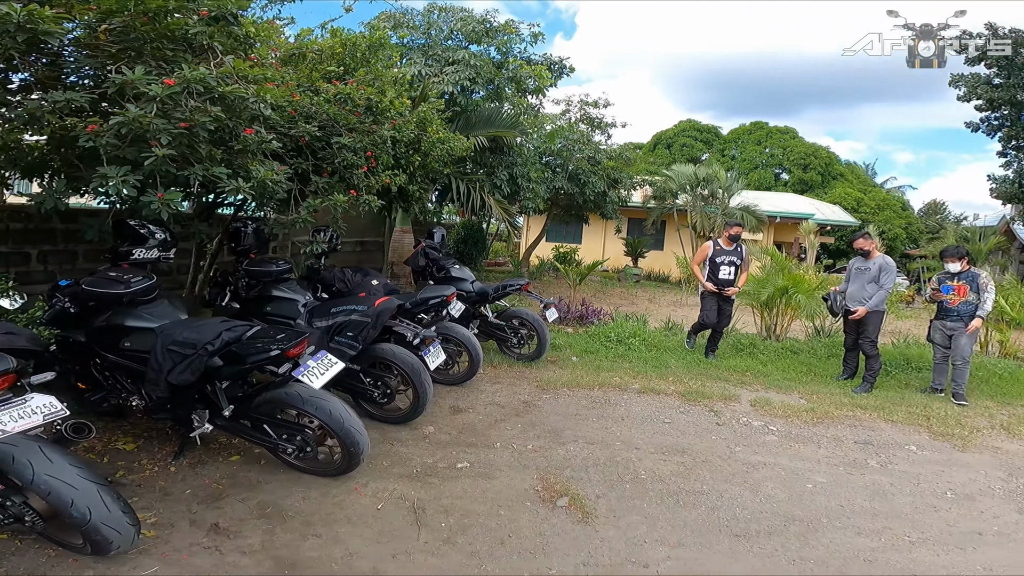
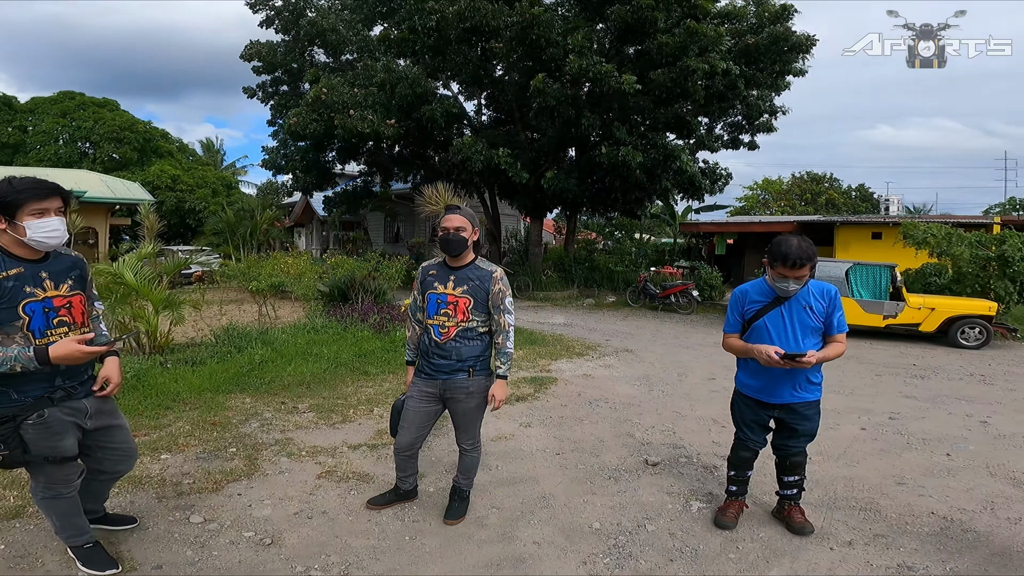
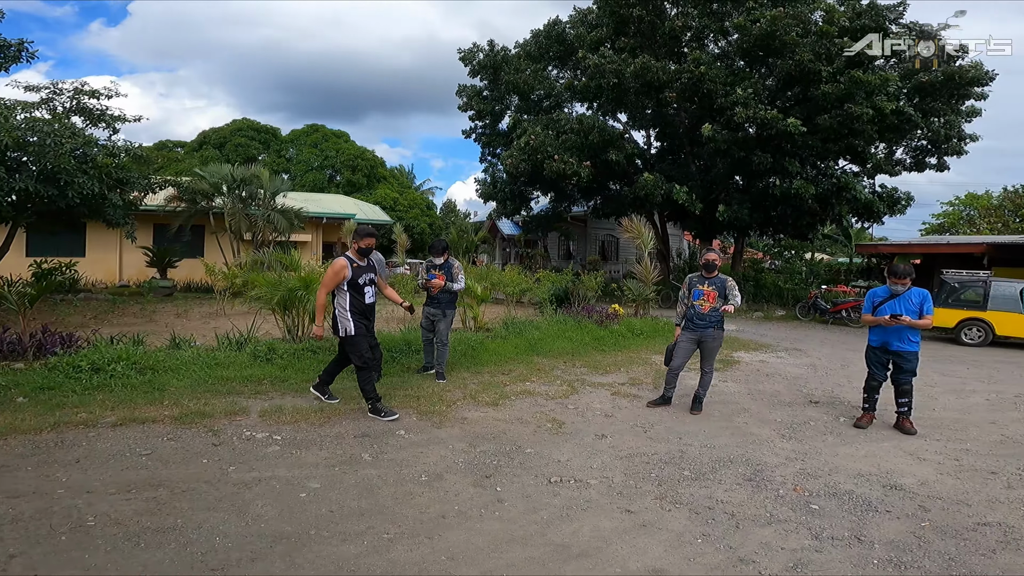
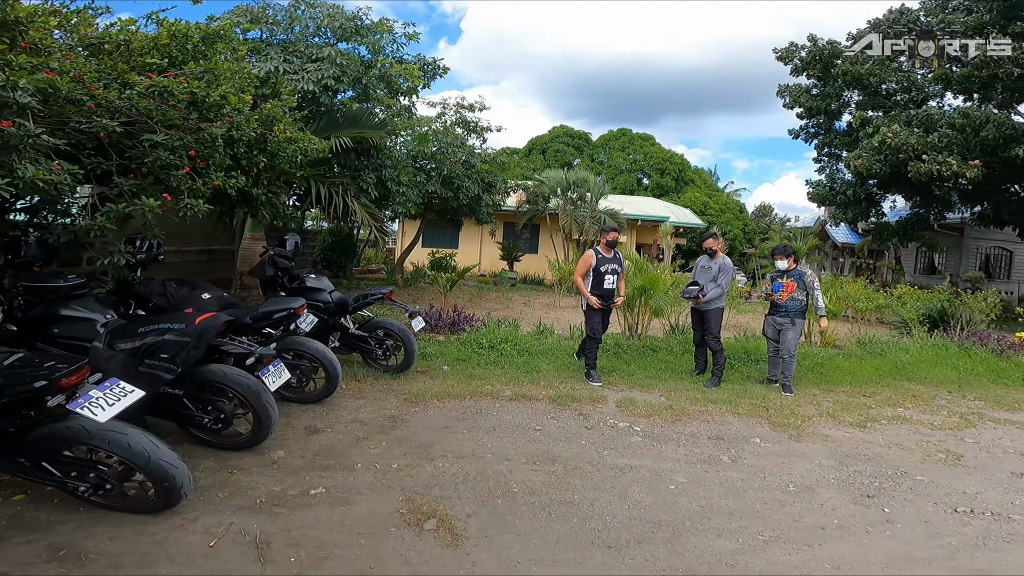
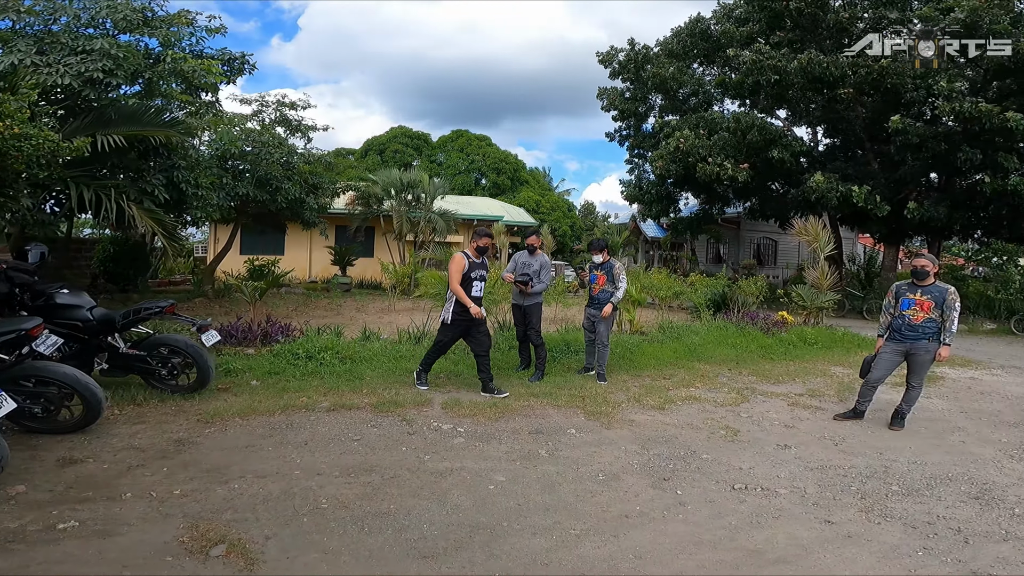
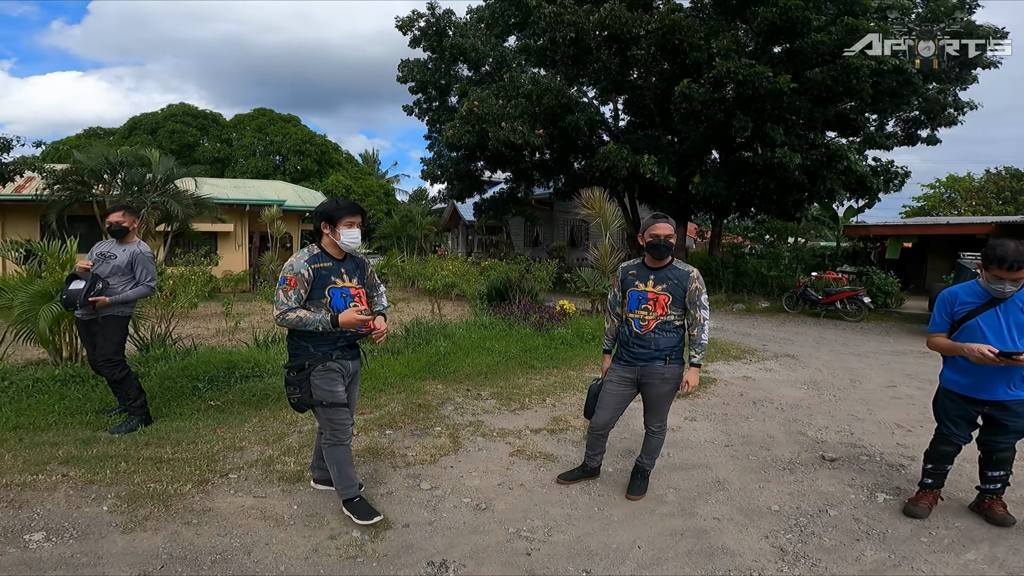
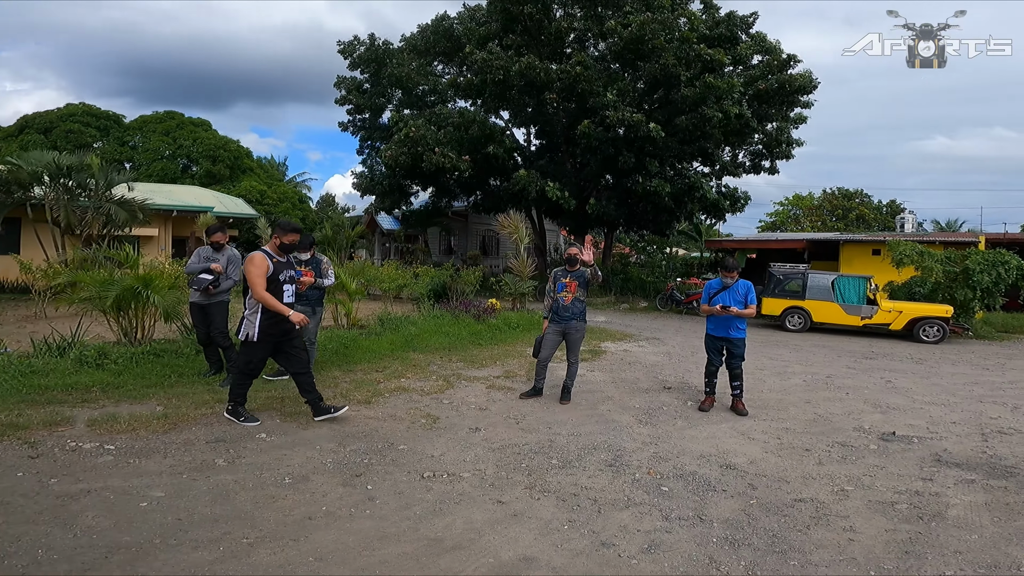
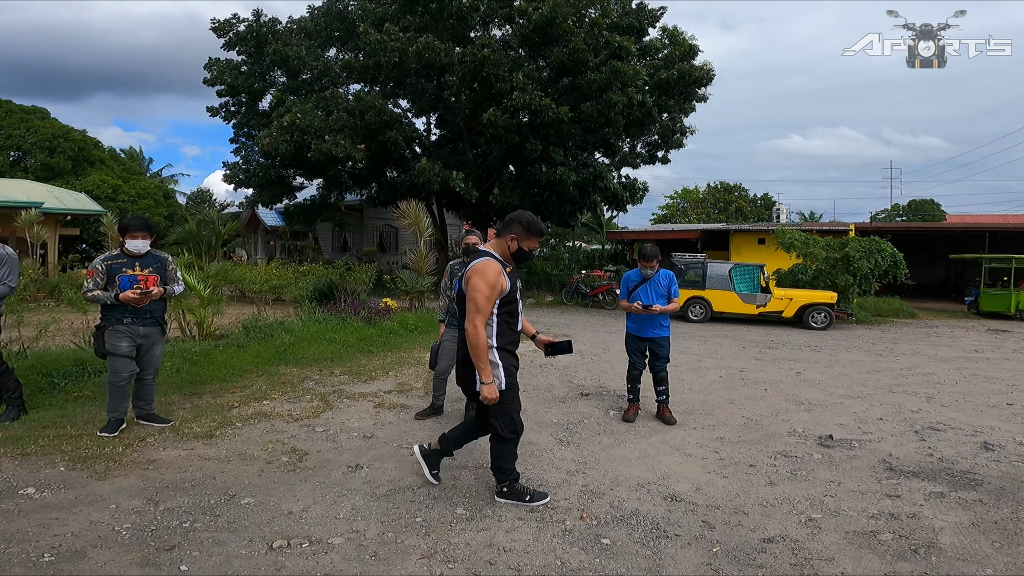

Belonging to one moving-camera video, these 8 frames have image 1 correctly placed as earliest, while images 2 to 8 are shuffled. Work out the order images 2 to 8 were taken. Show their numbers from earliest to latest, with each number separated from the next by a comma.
4, 5, 3, 7, 8, 6, 2
